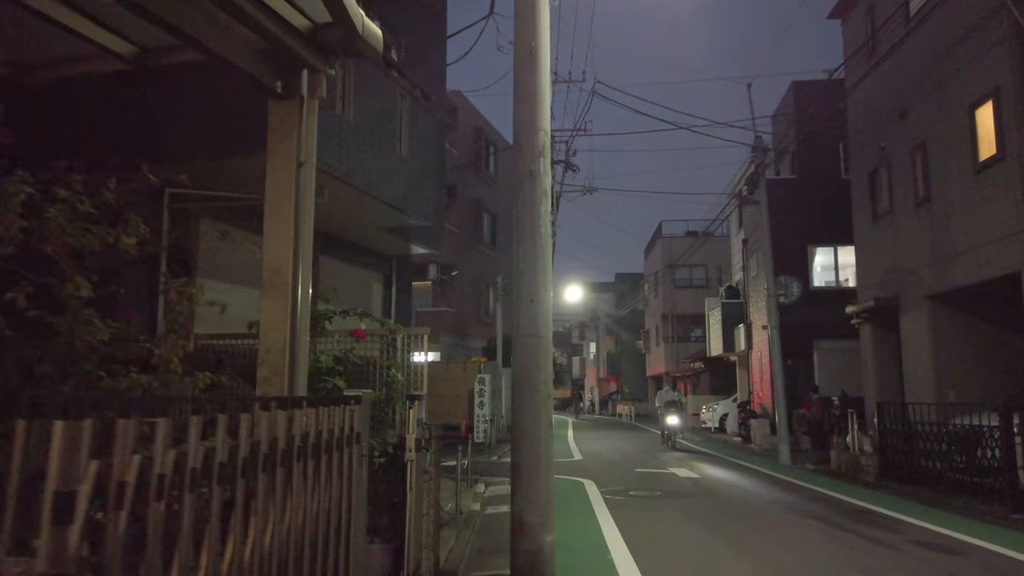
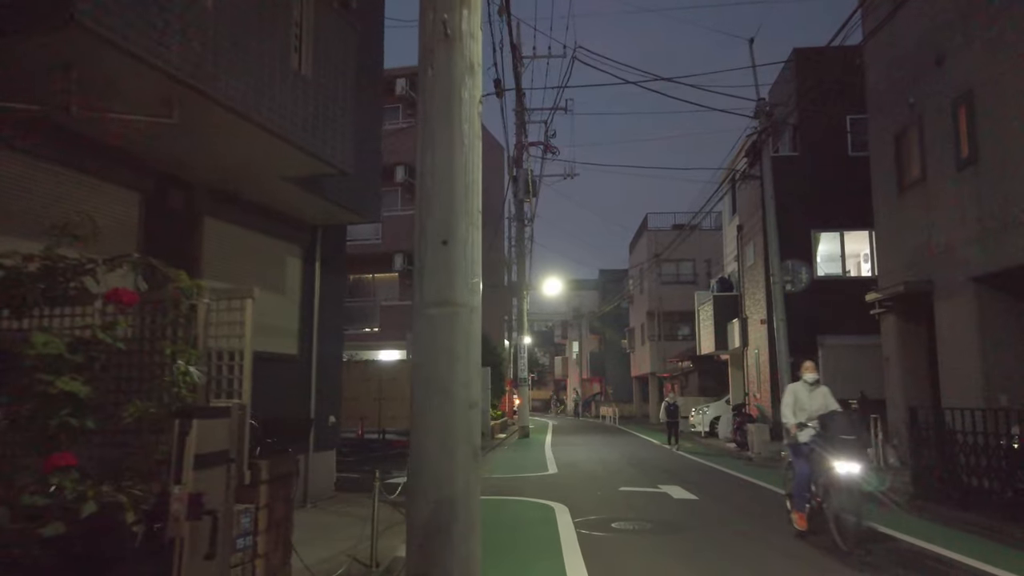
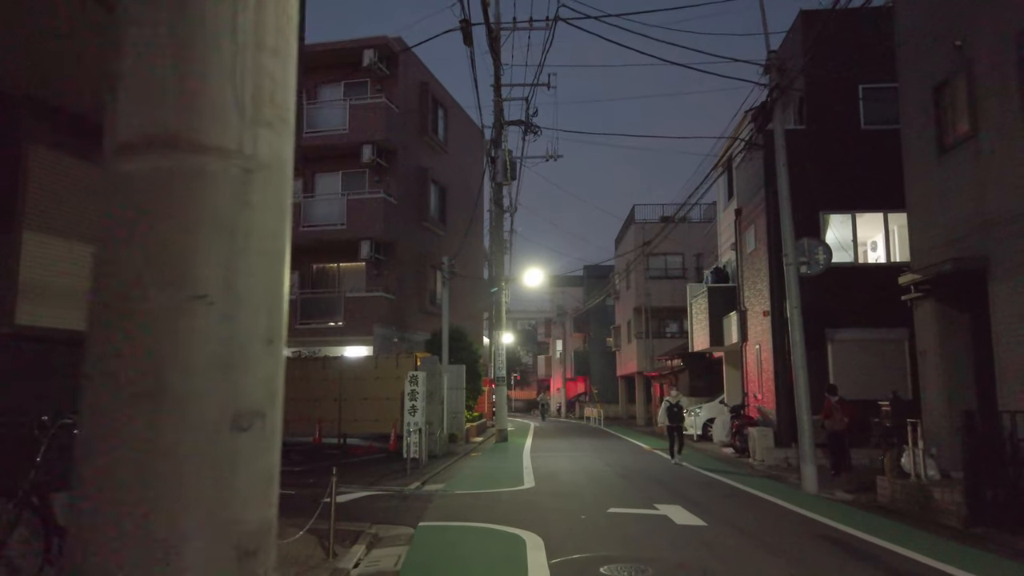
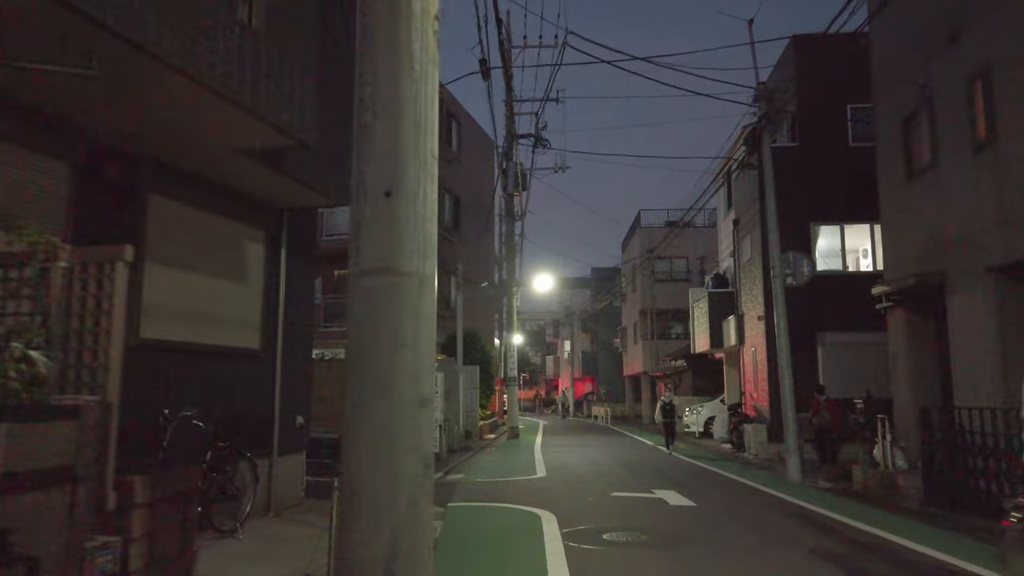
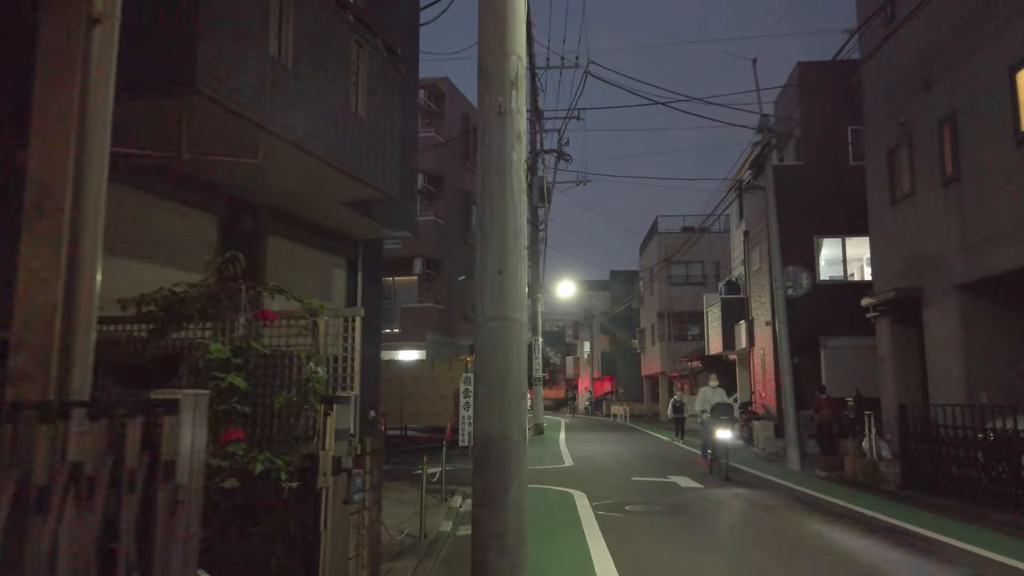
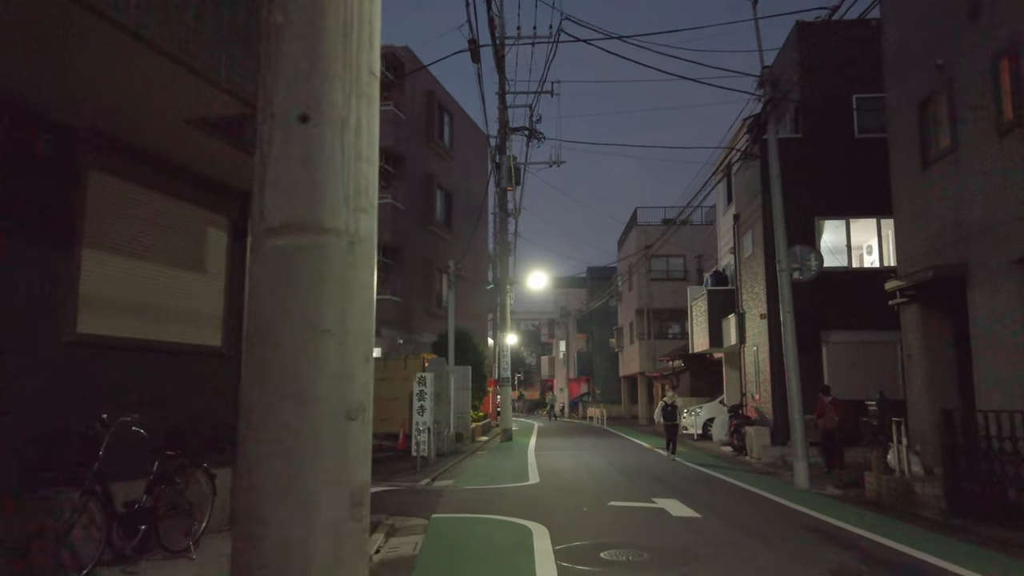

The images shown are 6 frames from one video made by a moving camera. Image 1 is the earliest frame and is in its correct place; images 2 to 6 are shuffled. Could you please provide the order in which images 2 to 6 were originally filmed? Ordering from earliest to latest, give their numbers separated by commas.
5, 2, 4, 6, 3
